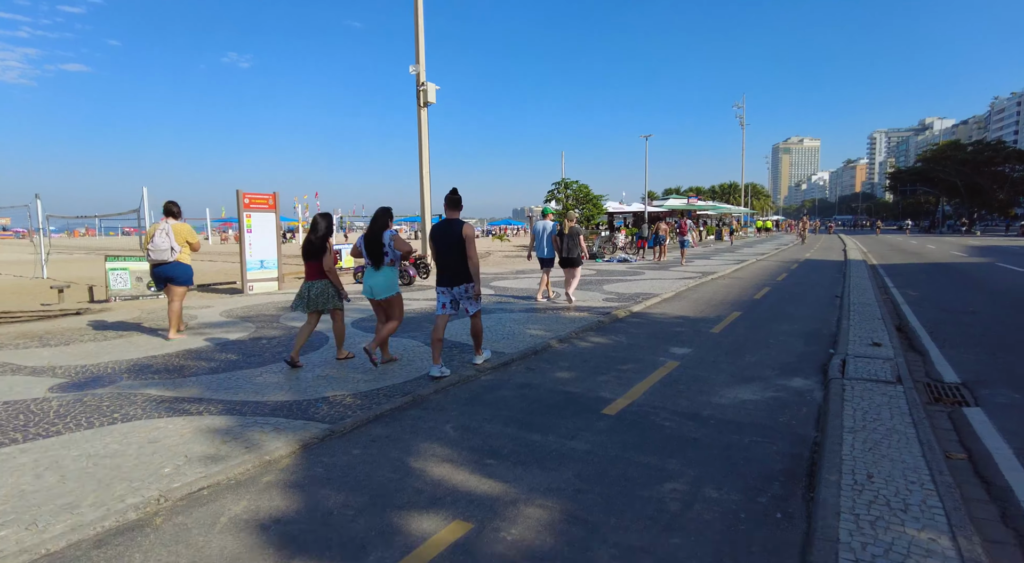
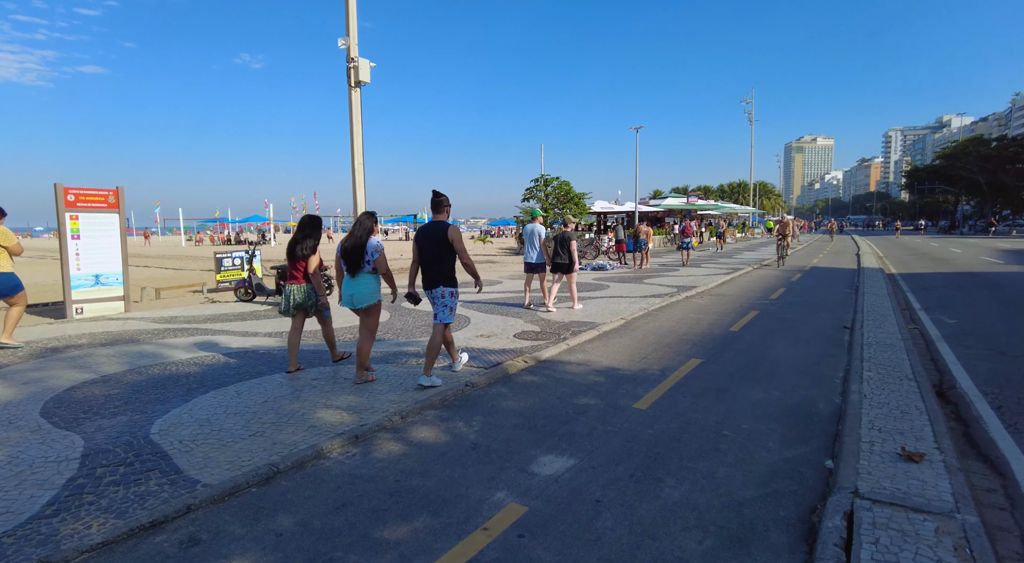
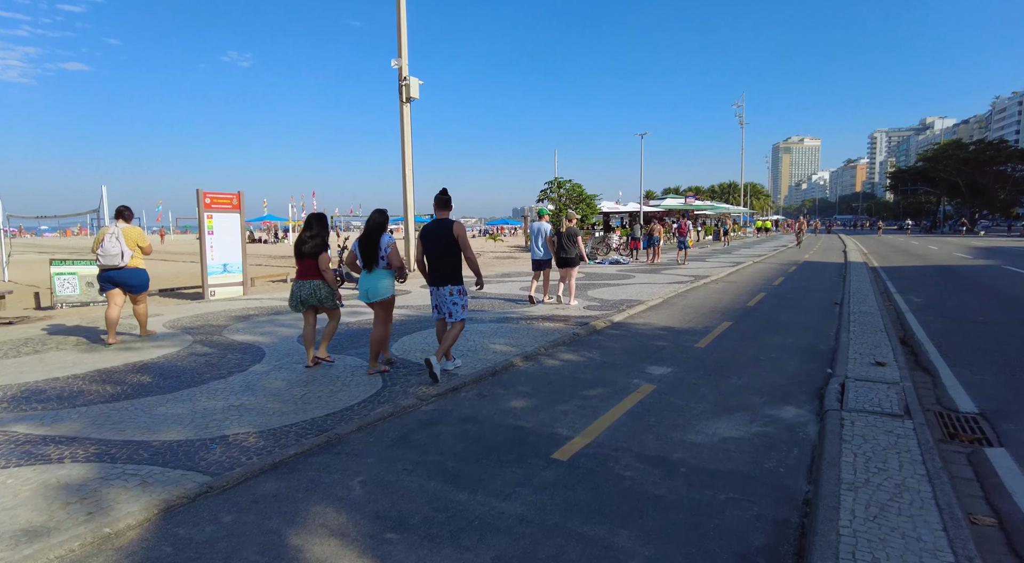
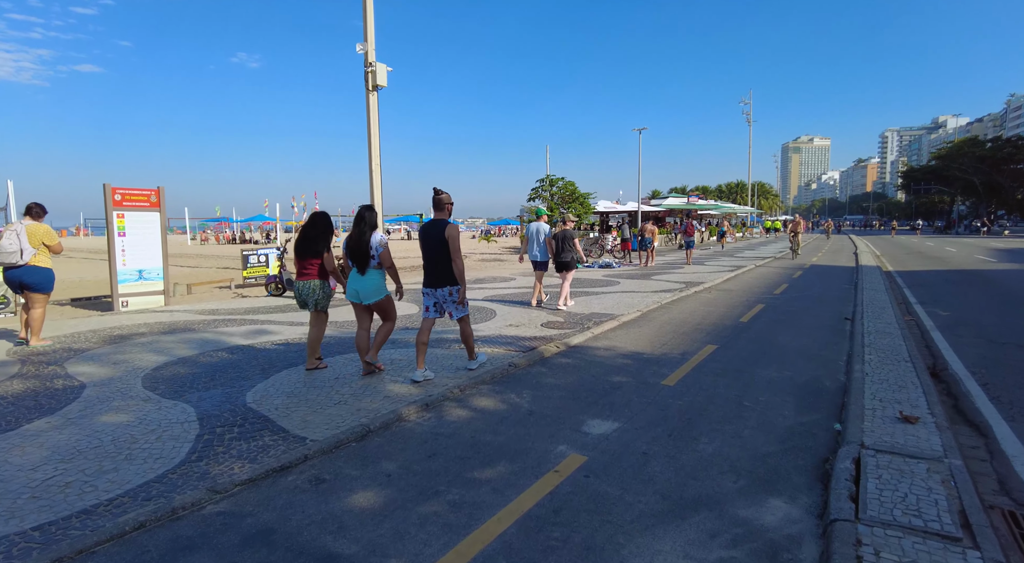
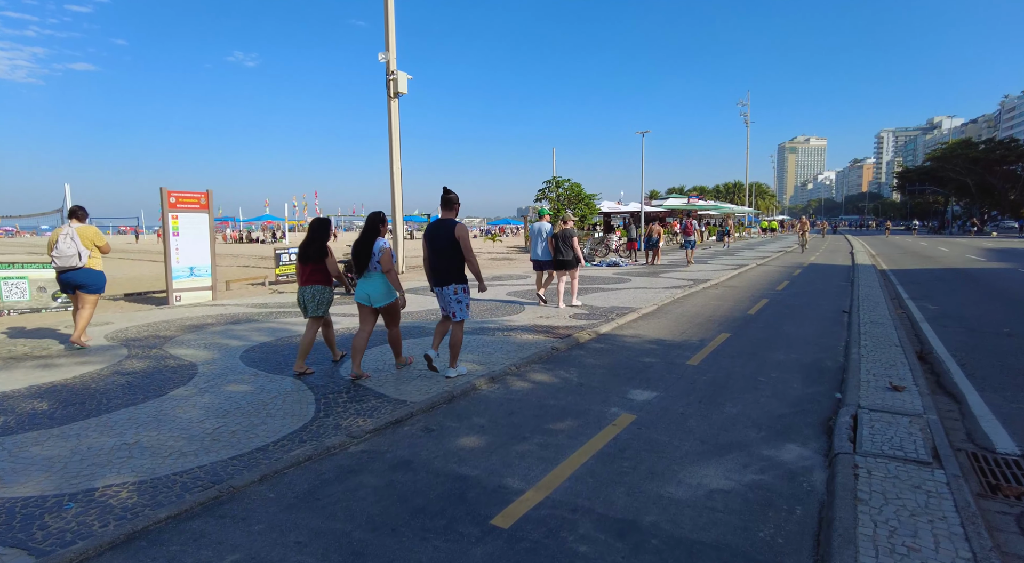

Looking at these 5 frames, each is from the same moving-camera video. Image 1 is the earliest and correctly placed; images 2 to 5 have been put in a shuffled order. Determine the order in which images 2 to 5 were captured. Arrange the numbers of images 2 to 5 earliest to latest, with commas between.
3, 5, 4, 2
